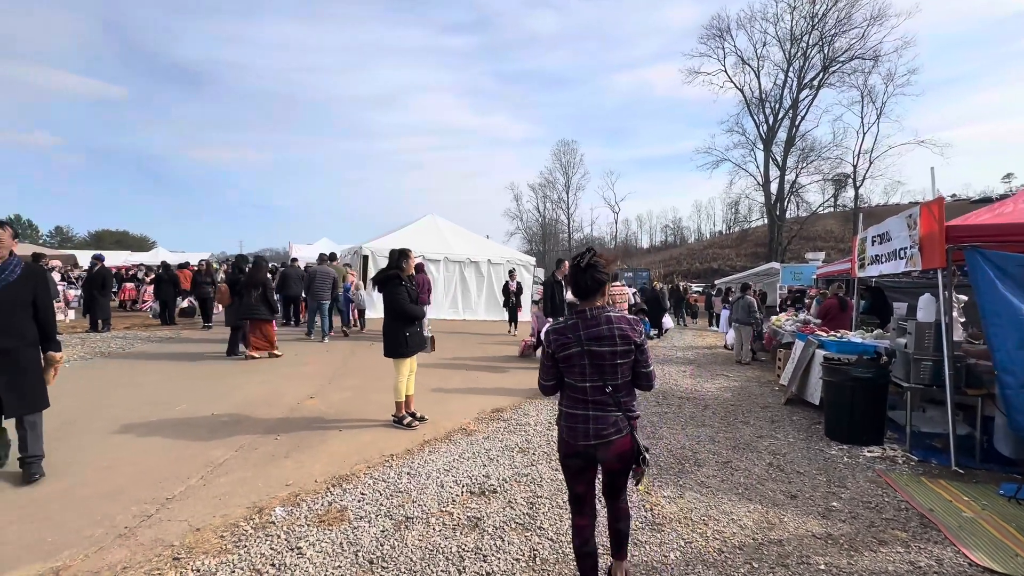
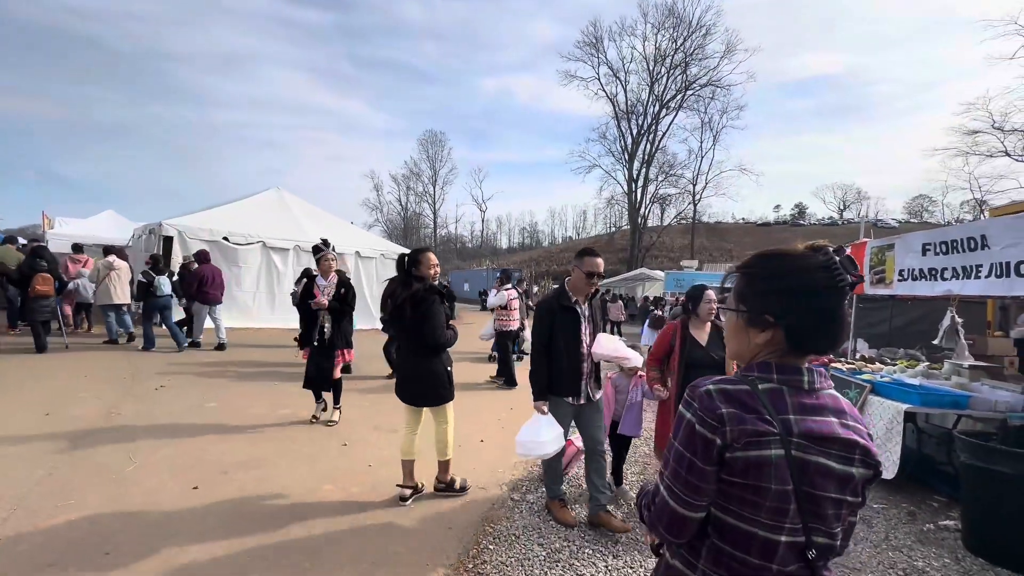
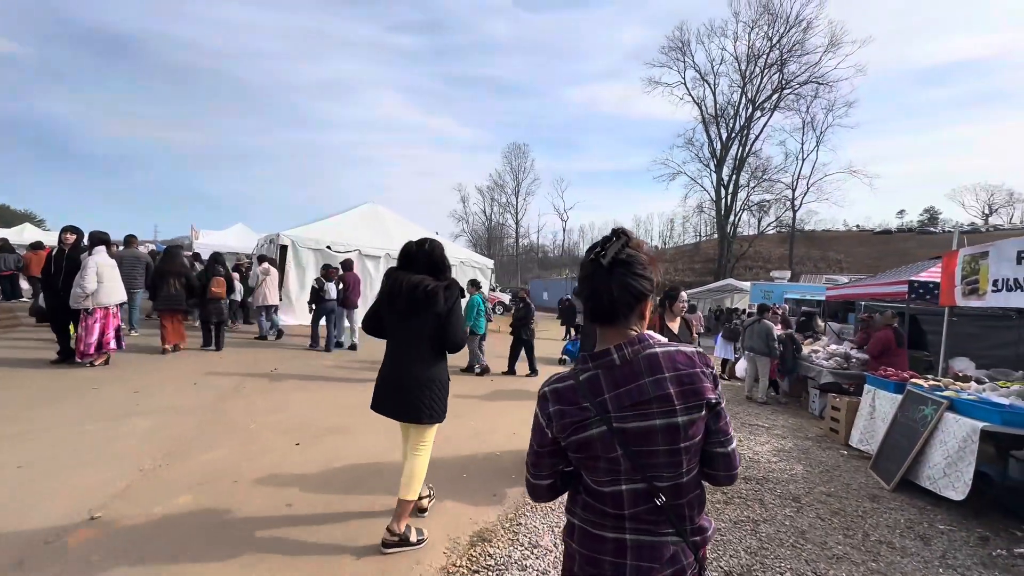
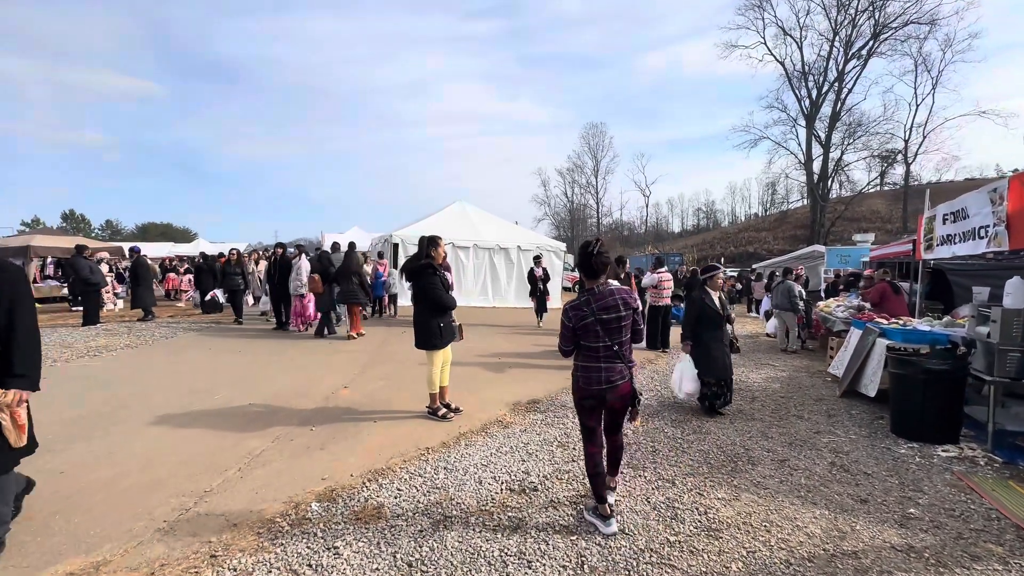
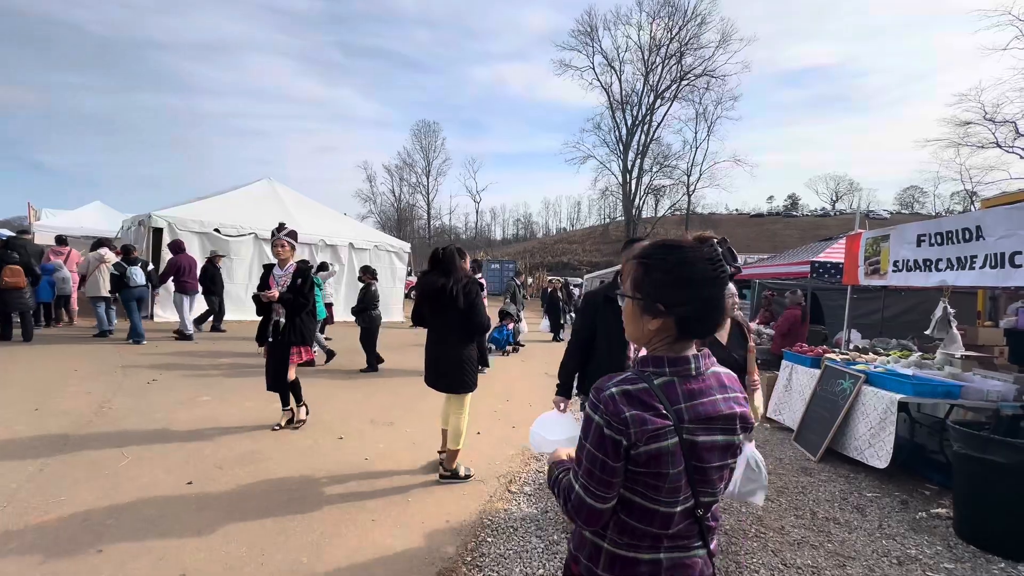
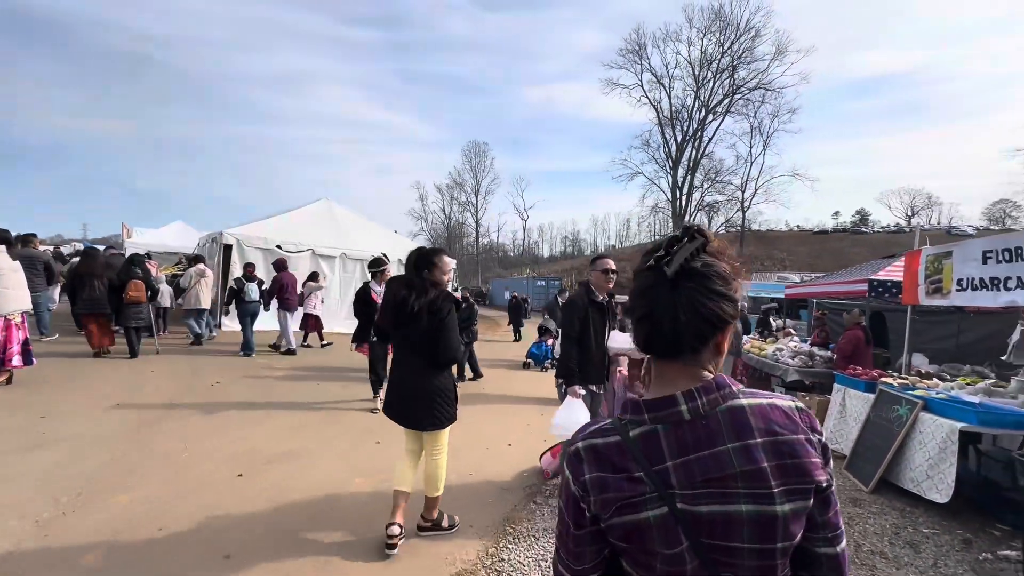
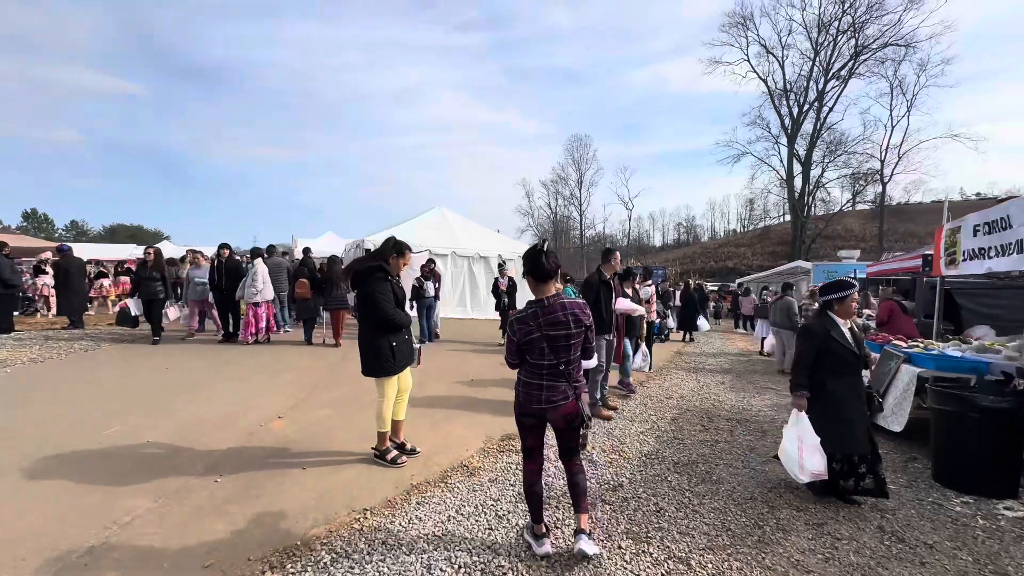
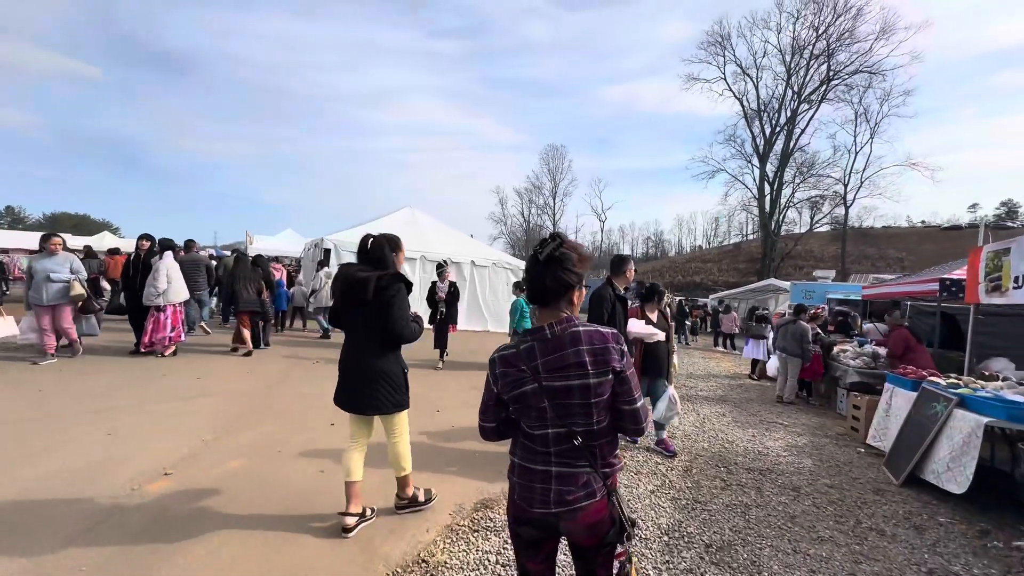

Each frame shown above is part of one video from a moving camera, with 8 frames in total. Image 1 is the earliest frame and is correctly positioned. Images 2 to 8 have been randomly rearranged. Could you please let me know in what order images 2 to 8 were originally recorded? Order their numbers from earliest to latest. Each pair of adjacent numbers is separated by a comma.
4, 7, 8, 3, 6, 2, 5
